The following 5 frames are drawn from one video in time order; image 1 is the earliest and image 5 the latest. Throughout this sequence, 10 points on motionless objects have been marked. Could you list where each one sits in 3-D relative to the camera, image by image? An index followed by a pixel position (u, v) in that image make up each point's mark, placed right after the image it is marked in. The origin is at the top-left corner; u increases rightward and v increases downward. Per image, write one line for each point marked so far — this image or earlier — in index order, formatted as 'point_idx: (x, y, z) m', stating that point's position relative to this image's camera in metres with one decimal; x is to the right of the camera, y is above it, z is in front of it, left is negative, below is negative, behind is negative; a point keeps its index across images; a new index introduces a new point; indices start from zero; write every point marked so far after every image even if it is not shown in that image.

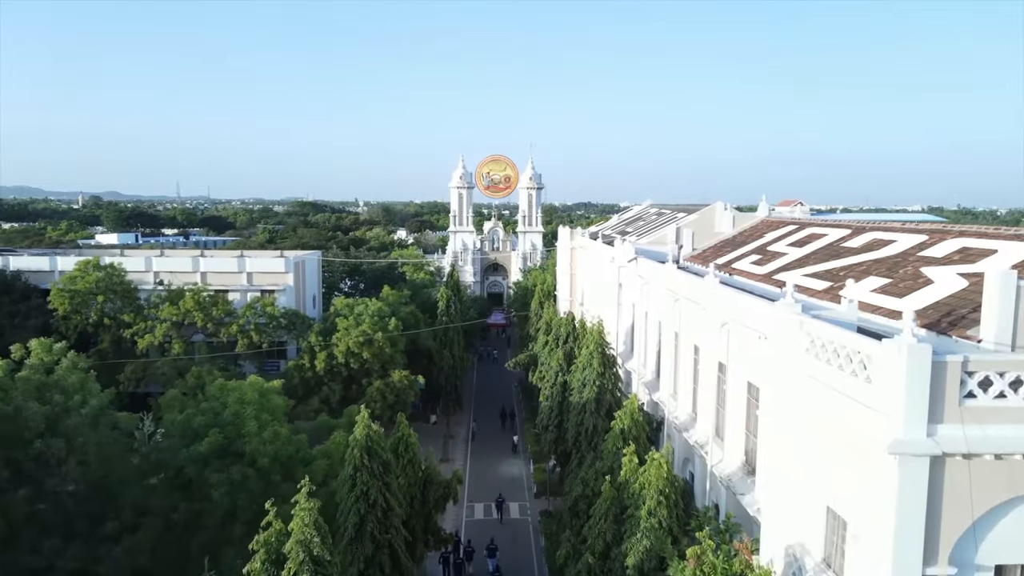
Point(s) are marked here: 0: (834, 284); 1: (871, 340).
0: (+4.1, 0.0, +15.2) m
1: (+2.5, -0.4, +8.3) m
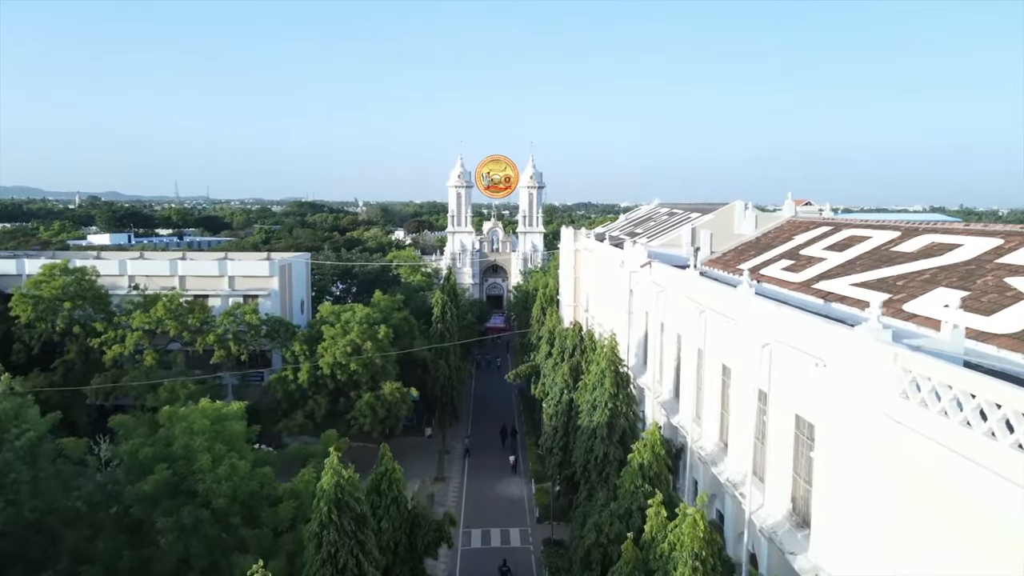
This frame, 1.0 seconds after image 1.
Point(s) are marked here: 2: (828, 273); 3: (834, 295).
0: (+4.1, -0.1, +12.8) m
1: (+2.5, -0.5, +6.0) m
2: (+4.2, +0.2, +16.1) m
3: (+3.8, -0.1, +14.3) m
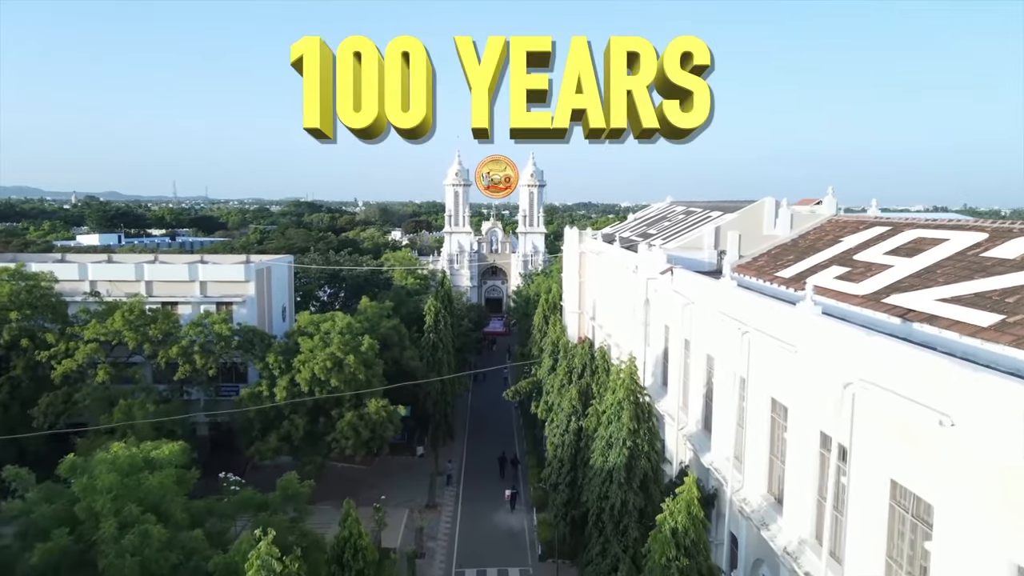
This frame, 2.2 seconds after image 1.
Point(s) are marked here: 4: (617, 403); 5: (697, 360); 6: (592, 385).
0: (+4.1, -0.3, +9.8) m
1: (+2.5, -0.7, +2.9) m
2: (+4.2, 0.0, +13.1) m
3: (+3.8, -0.2, +11.2) m
4: (+1.3, -1.4, +14.8) m
5: (+2.5, -1.0, +16.5) m
6: (+1.3, -1.5, +19.3) m
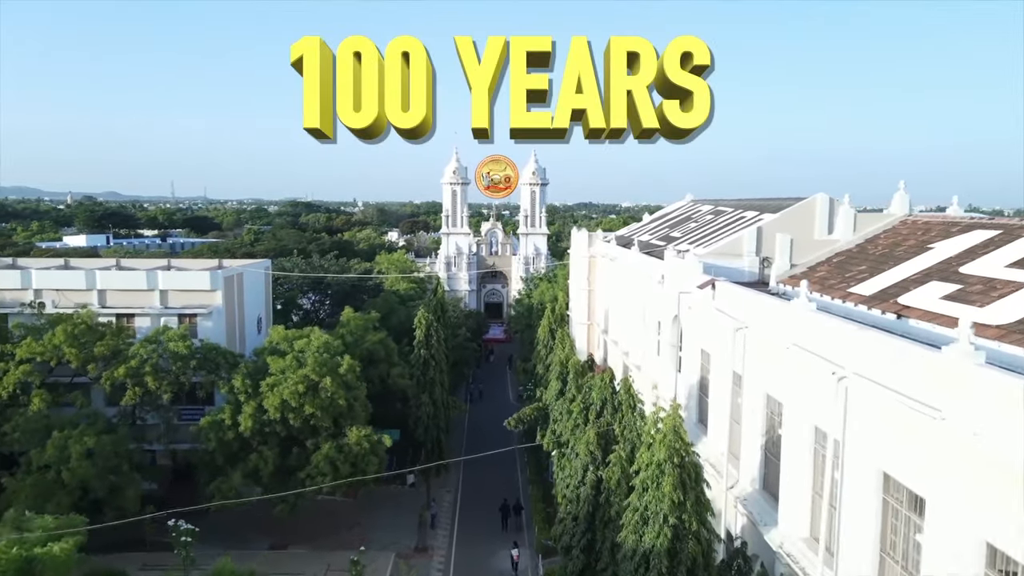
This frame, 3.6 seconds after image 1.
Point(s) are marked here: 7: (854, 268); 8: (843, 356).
0: (+4.1, -0.5, +6.1) m
1: (+2.5, -0.9, -0.7) m
2: (+4.3, -0.2, +9.4) m
3: (+3.8, -0.5, +7.6) m
4: (+1.3, -1.6, +11.2) m
5: (+2.6, -1.2, +12.8) m
6: (+1.3, -1.8, +15.6) m
7: (+4.3, +0.2, +15.1) m
8: (+2.6, -0.5, +9.5) m
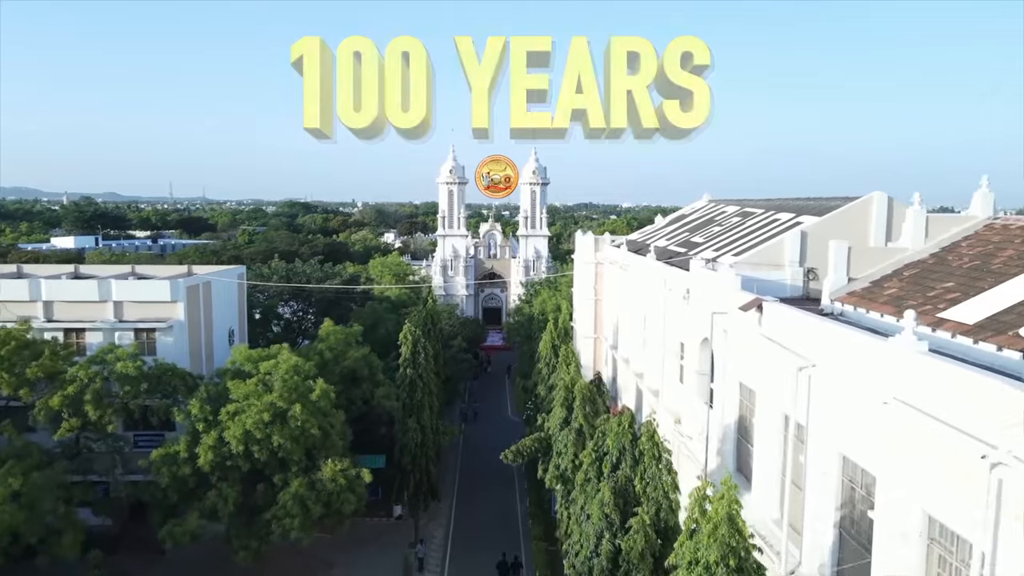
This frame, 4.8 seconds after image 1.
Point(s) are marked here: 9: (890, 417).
0: (+4.1, -0.7, +3.1) m
1: (+2.5, -1.1, -3.8) m
2: (+4.2, -0.4, +6.3) m
3: (+3.8, -0.7, +4.5) m
4: (+1.3, -1.9, +8.1) m
5: (+2.5, -1.4, +9.8) m
6: (+1.3, -2.0, +12.6) m
7: (+4.2, 0.0, +12.0) m
8: (+2.6, -0.8, +6.5) m
9: (+2.6, -0.9, +8.1) m
